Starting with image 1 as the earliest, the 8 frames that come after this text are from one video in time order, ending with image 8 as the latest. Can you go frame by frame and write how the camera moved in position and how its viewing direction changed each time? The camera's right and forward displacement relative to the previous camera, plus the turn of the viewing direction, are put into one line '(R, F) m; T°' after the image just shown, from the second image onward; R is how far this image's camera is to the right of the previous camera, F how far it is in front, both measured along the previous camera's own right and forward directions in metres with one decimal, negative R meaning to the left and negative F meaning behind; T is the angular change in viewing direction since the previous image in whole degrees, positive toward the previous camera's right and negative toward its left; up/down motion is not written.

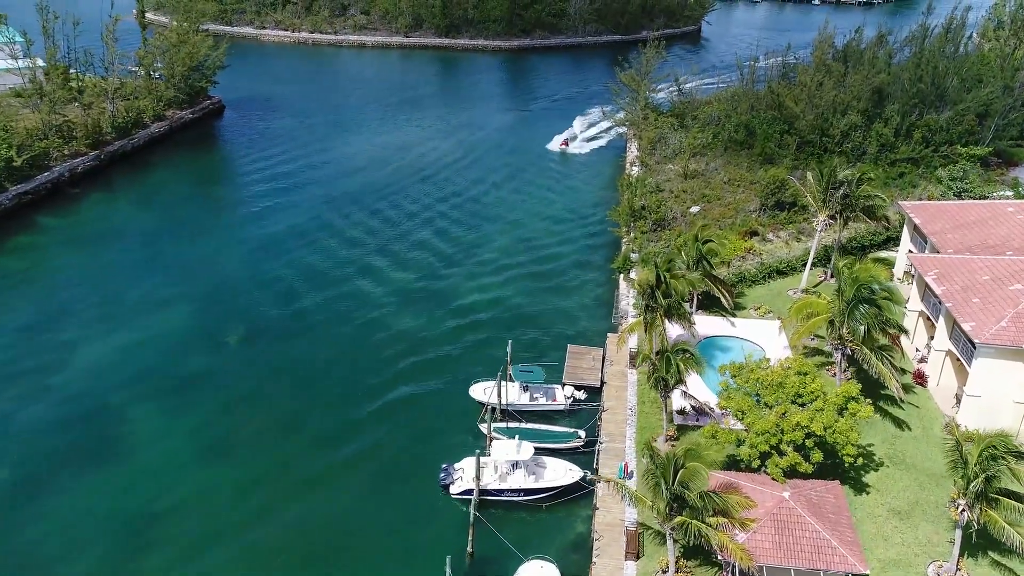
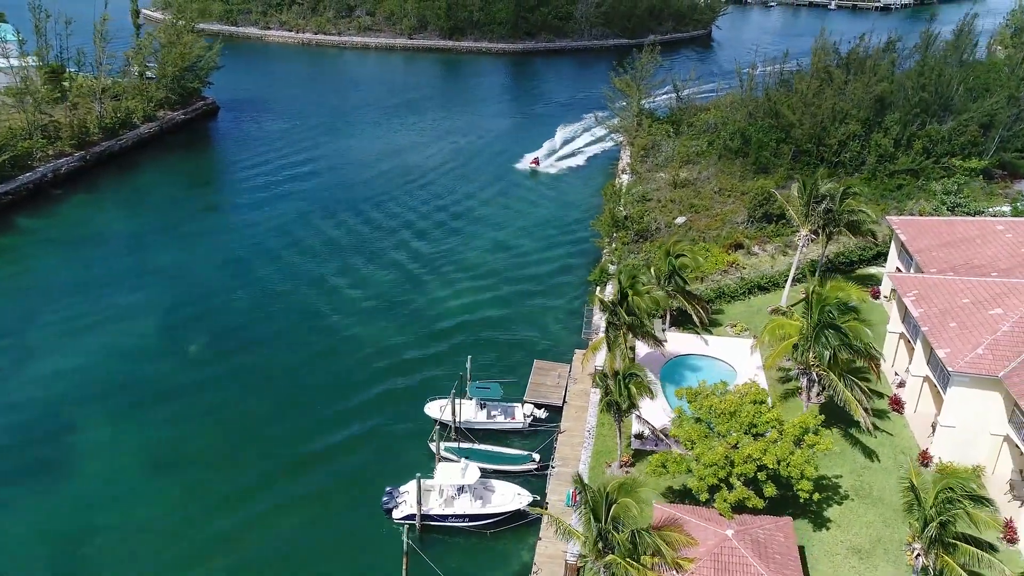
(+2.4, +1.3) m; -1°
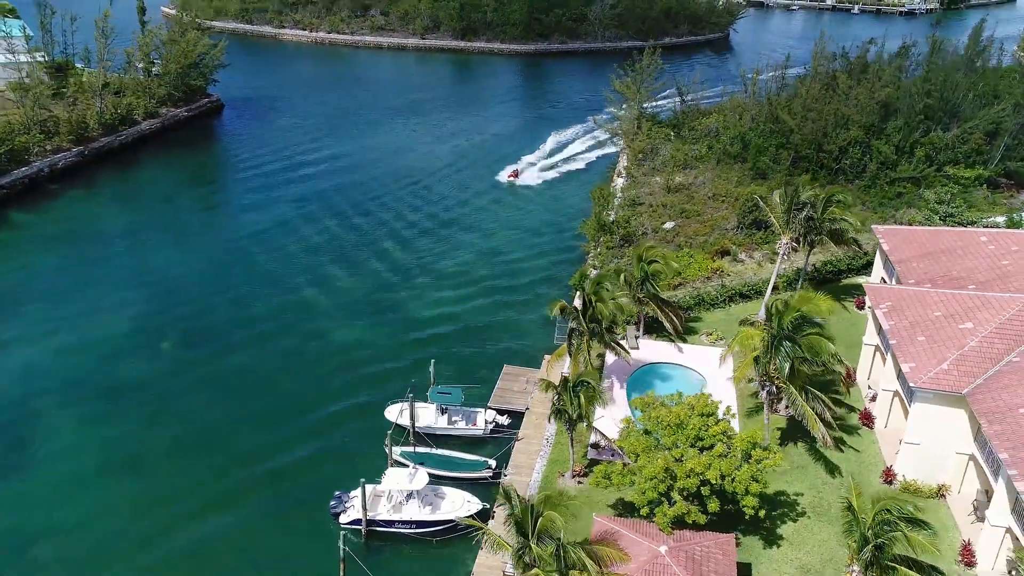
(+2.4, +0.5) m; -2°
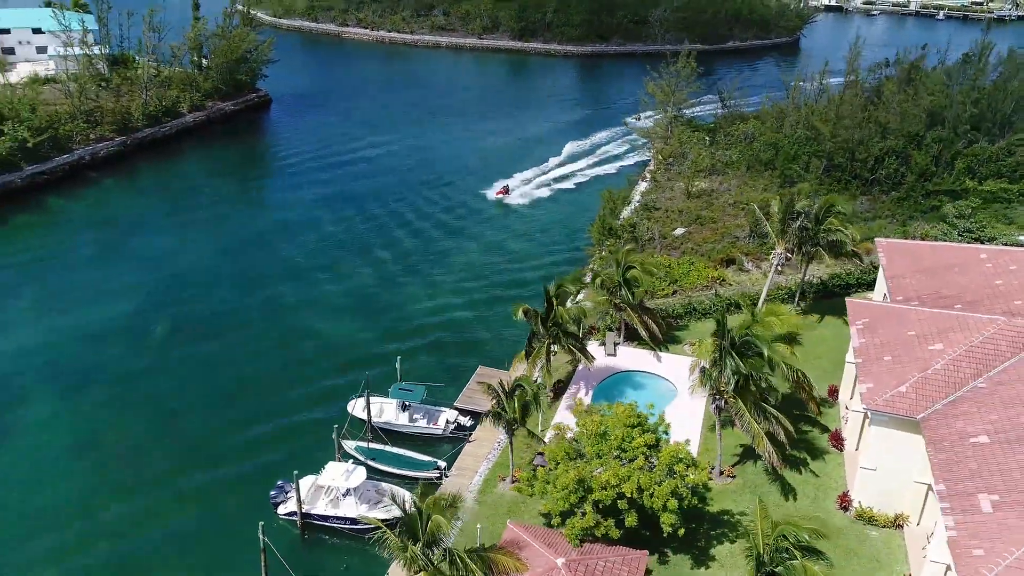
(+4.4, +0.6) m; -5°
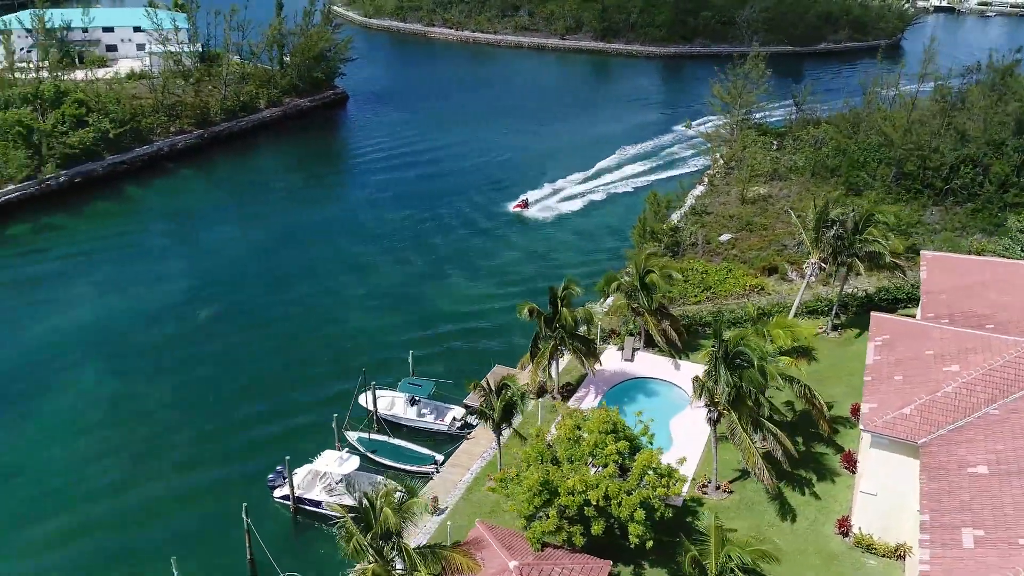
(+3.3, +0.4) m; -7°
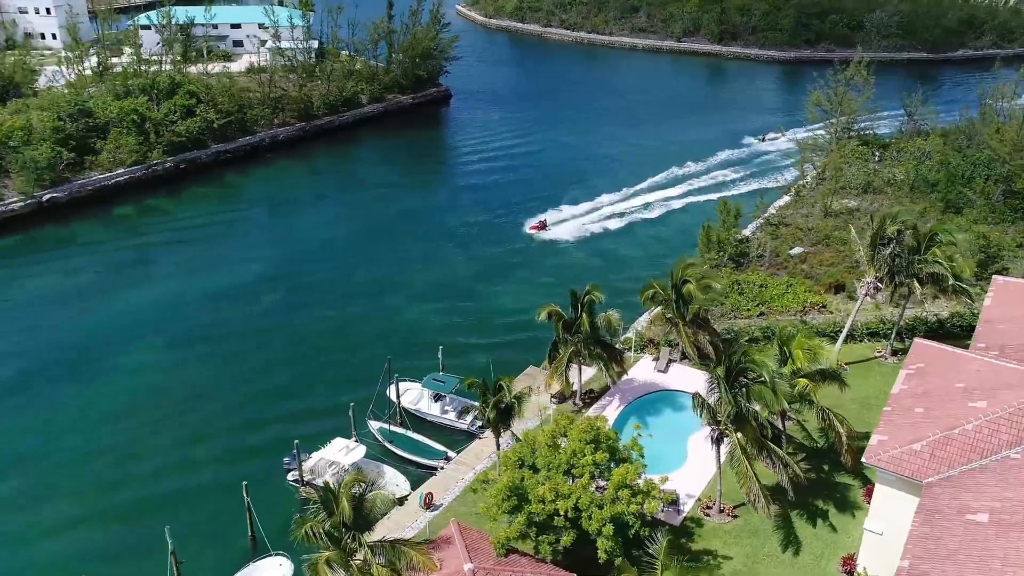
(+3.8, +0.5) m; -9°
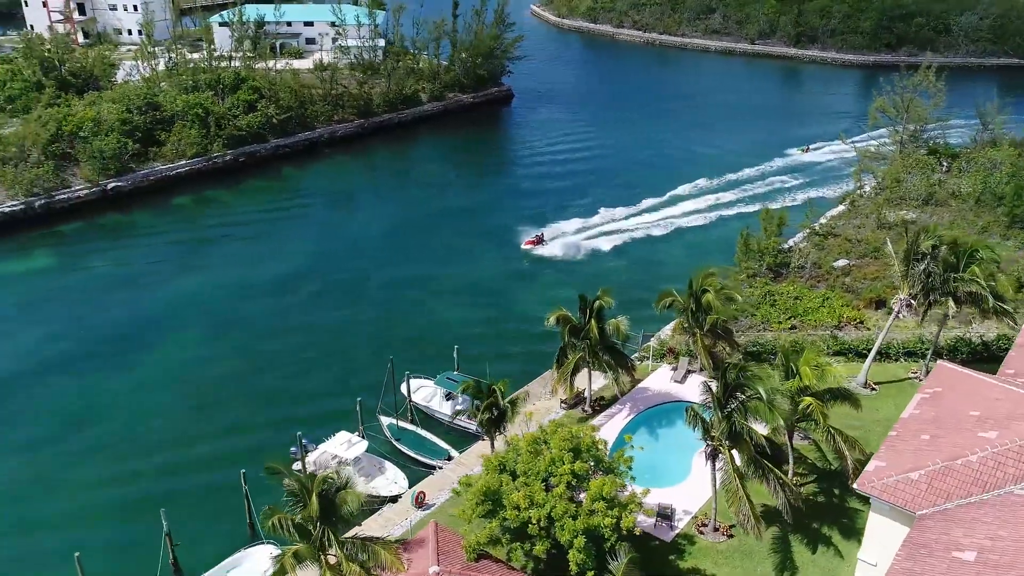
(+2.5, +0.4) m; -5°
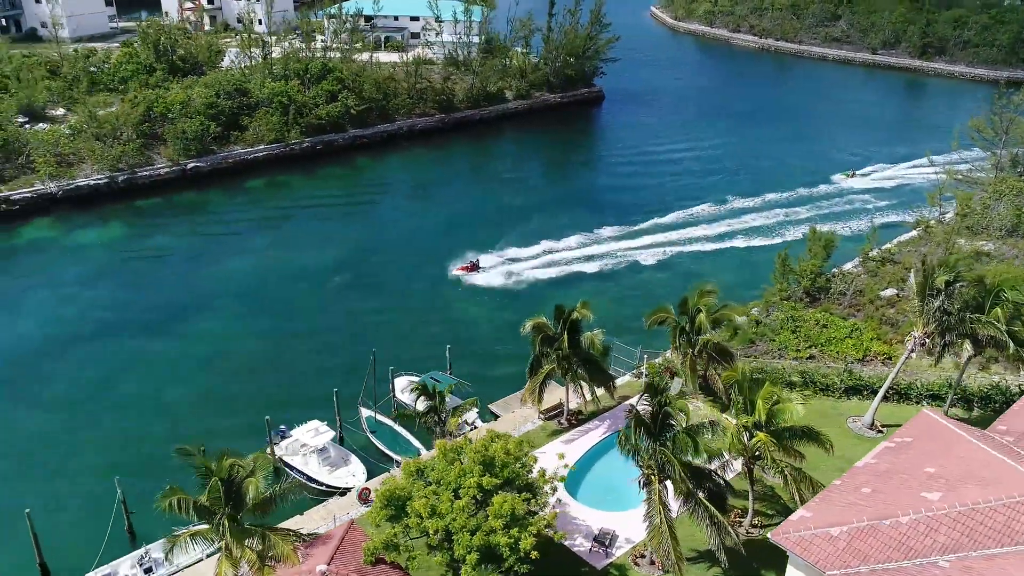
(+5.2, +1.0) m; -9°
